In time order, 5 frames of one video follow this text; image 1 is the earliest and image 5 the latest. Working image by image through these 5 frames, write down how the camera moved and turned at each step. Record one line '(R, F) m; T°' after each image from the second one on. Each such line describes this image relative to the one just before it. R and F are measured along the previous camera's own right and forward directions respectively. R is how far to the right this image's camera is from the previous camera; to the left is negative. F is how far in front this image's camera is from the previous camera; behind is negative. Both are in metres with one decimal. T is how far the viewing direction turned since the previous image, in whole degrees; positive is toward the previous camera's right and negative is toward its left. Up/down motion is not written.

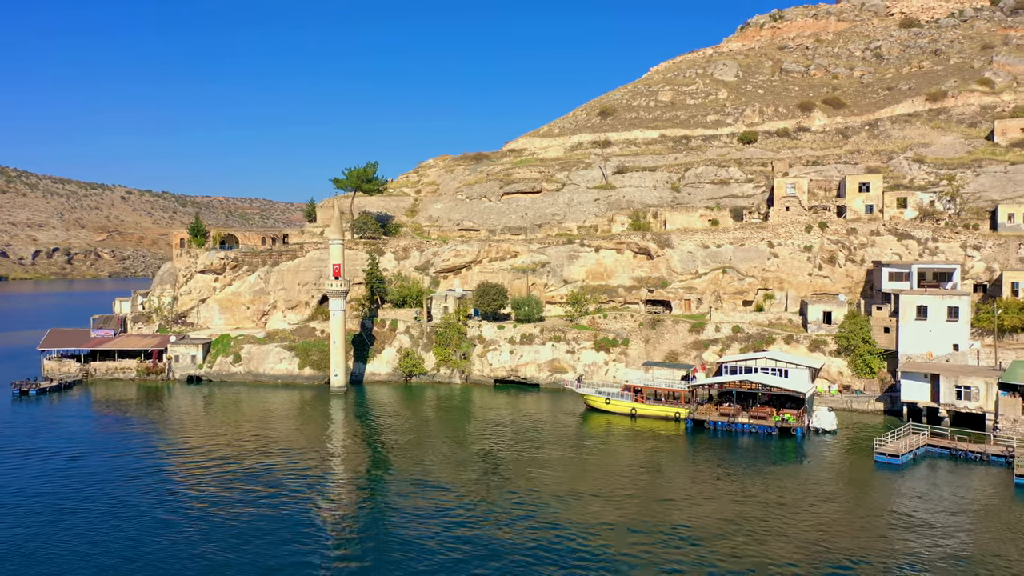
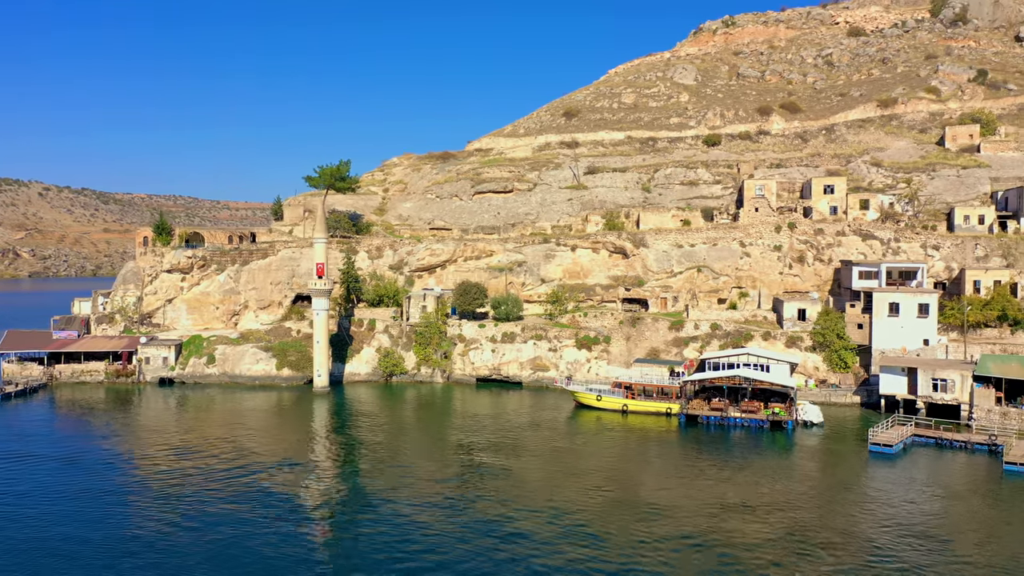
(-2.7, 0.0) m; +4°
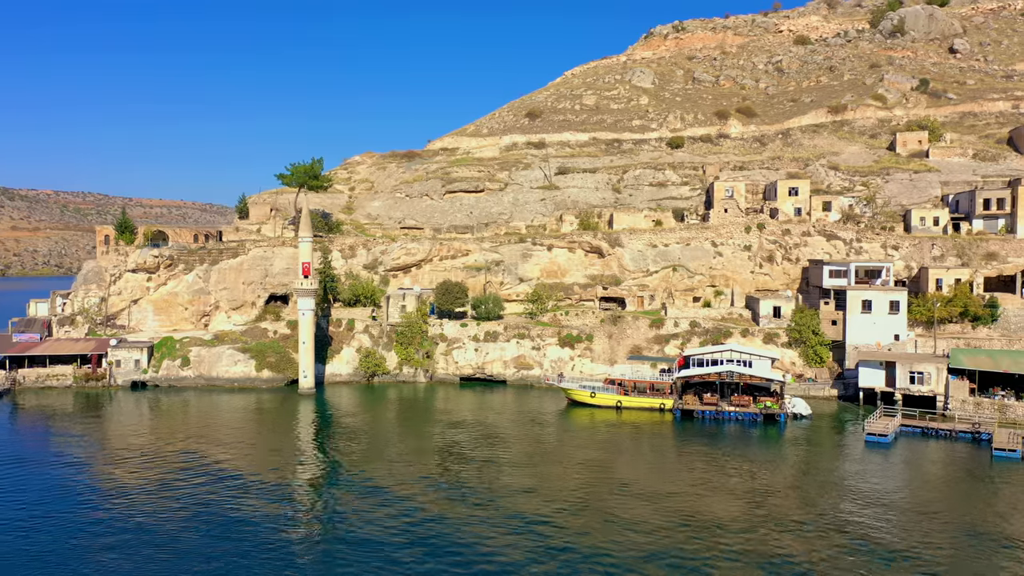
(-3.2, -0.1) m; +5°
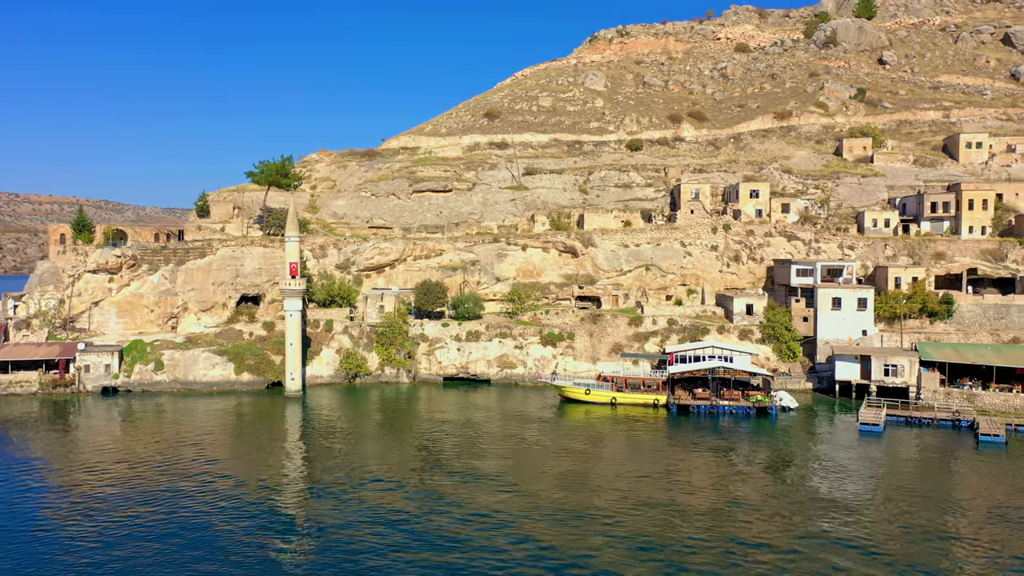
(-4.0, -0.2) m; +6°
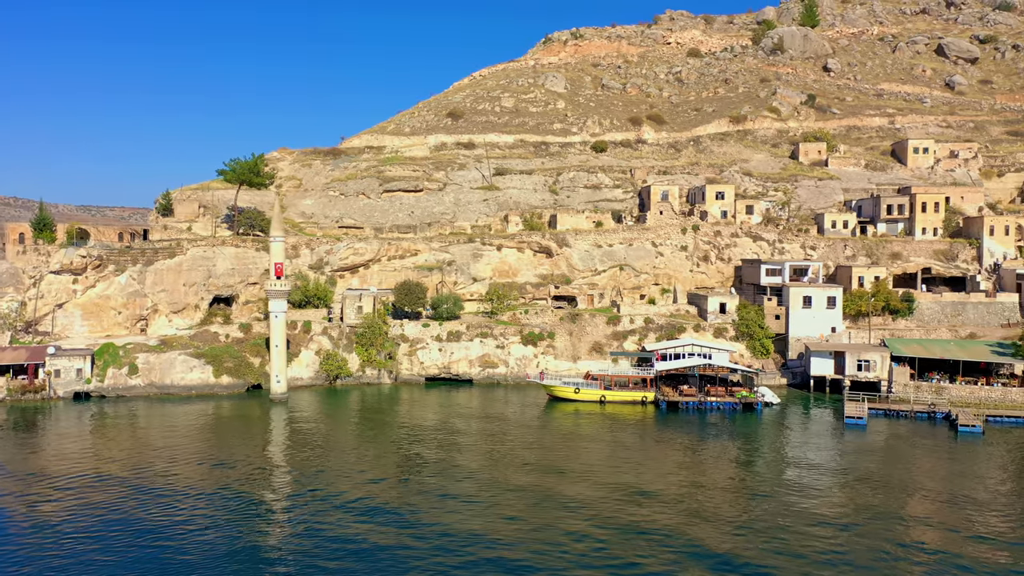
(-2.9, -0.3) m; +5°
